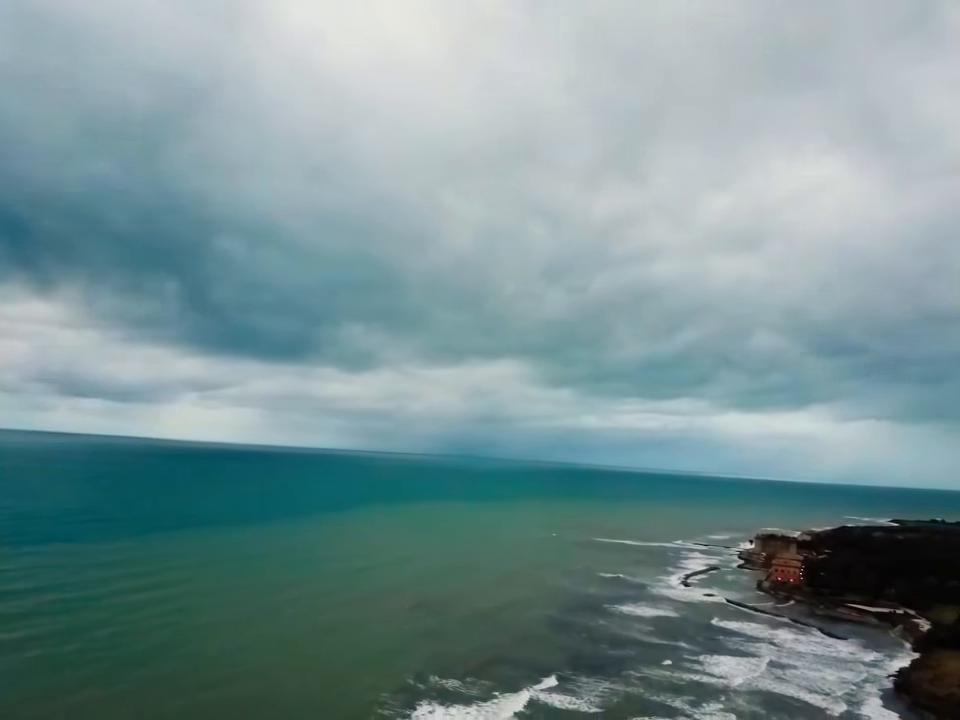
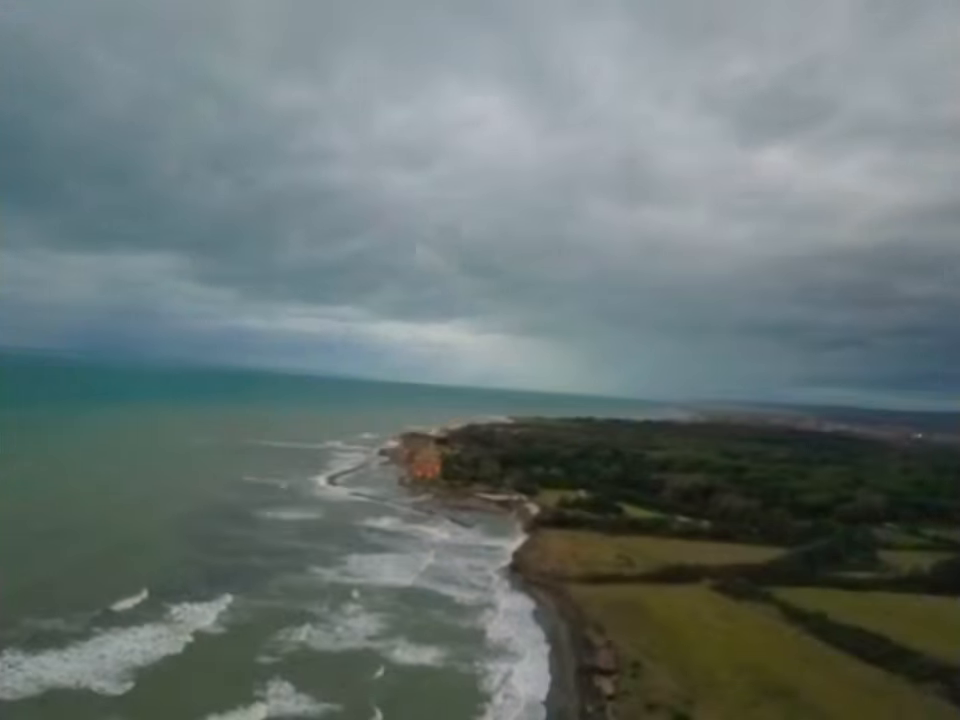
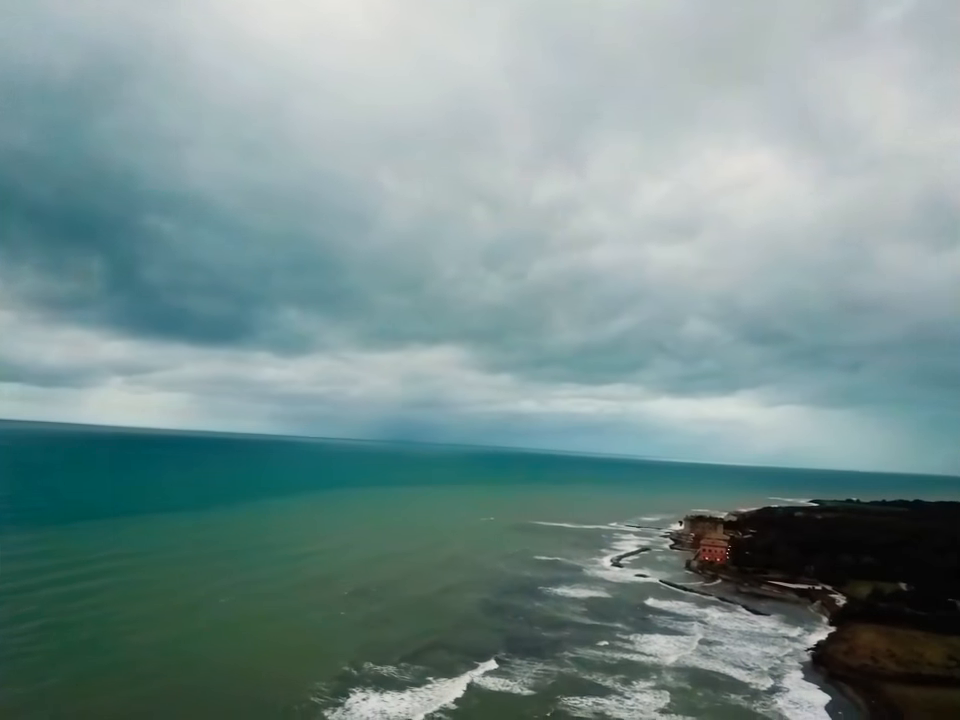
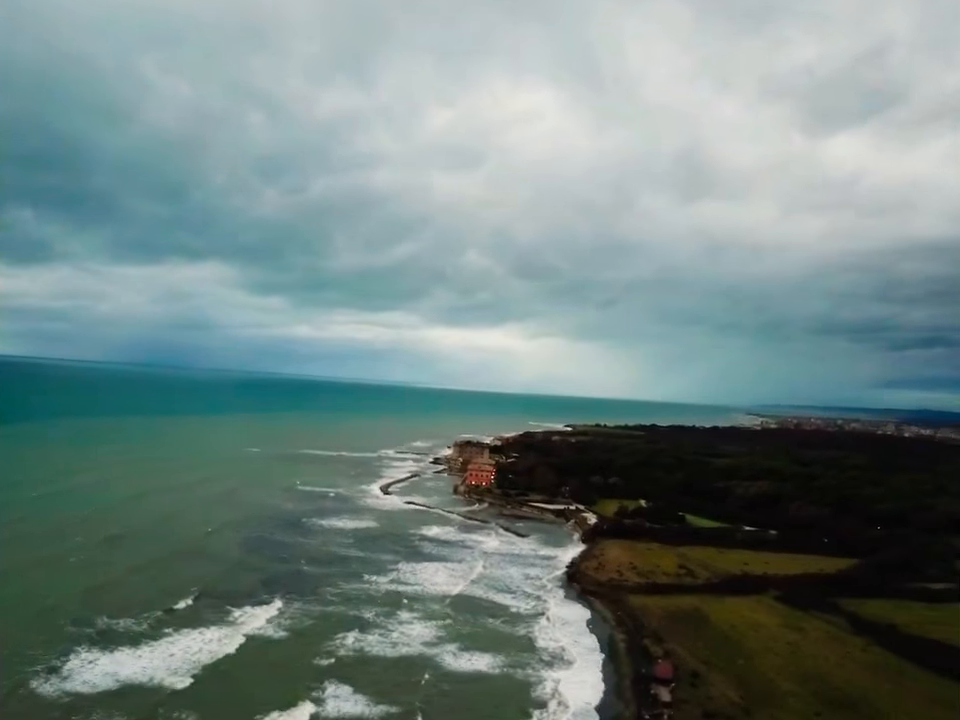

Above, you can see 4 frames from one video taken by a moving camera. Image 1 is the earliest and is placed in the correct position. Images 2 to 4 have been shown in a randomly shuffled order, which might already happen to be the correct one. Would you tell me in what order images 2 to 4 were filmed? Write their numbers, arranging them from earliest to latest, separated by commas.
3, 4, 2
